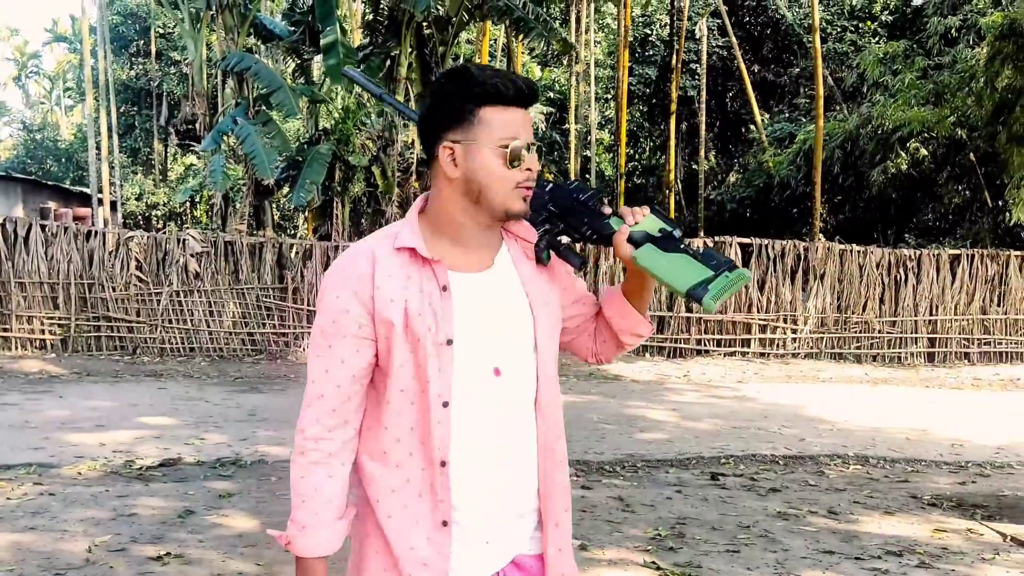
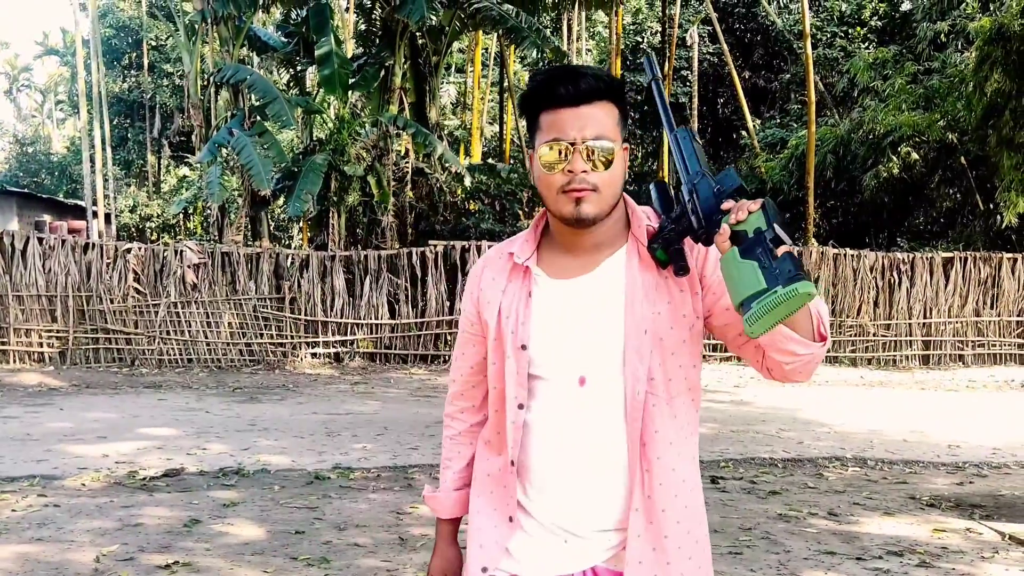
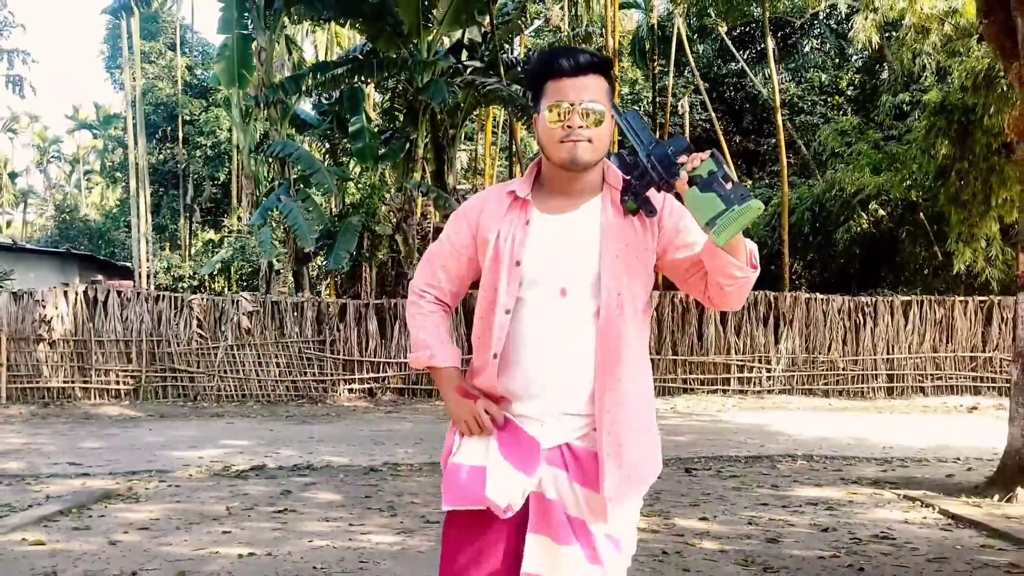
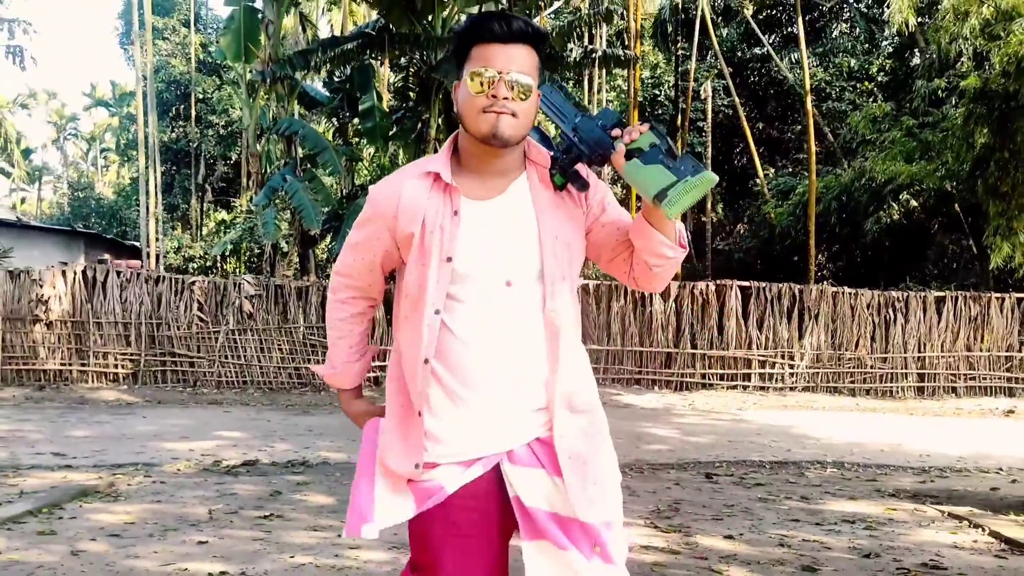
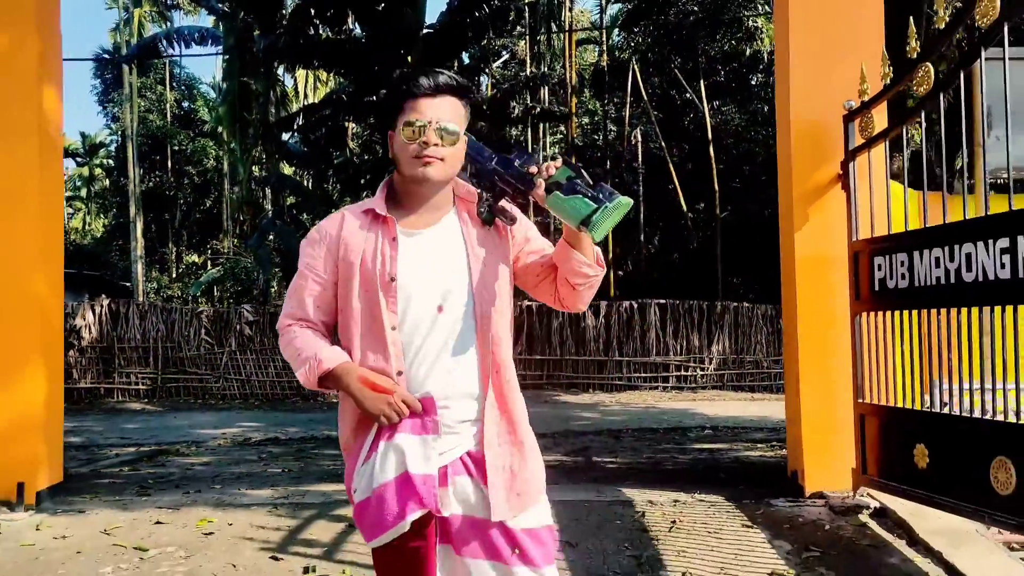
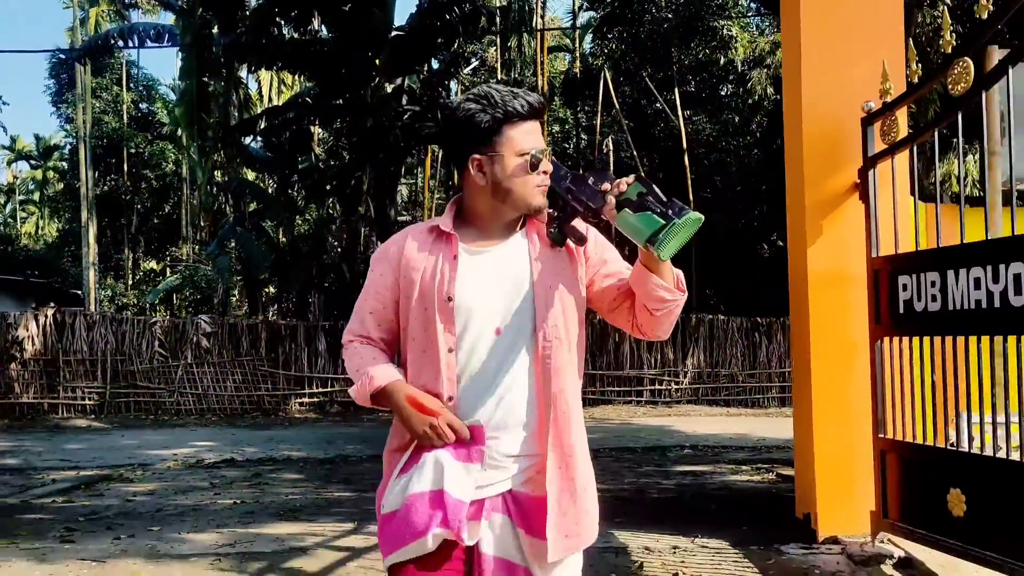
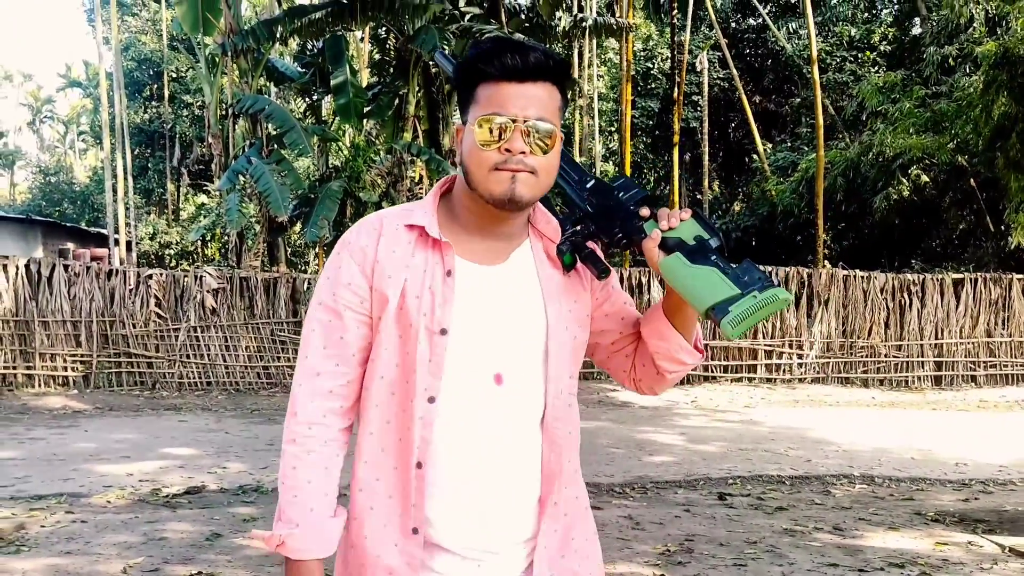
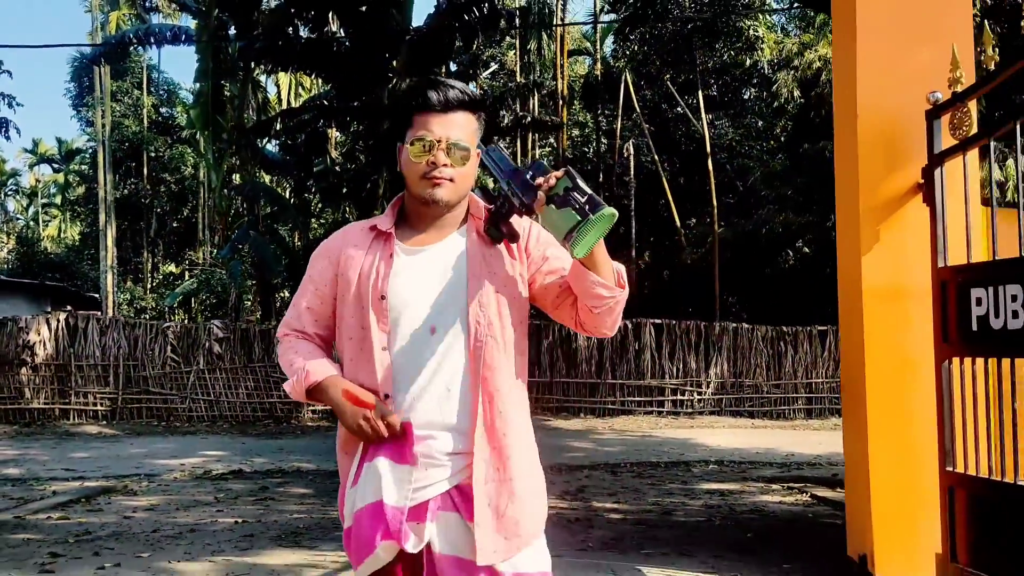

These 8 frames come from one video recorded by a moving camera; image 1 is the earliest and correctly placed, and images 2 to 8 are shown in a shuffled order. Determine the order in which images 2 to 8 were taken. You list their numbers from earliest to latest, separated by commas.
2, 7, 4, 3, 8, 6, 5
